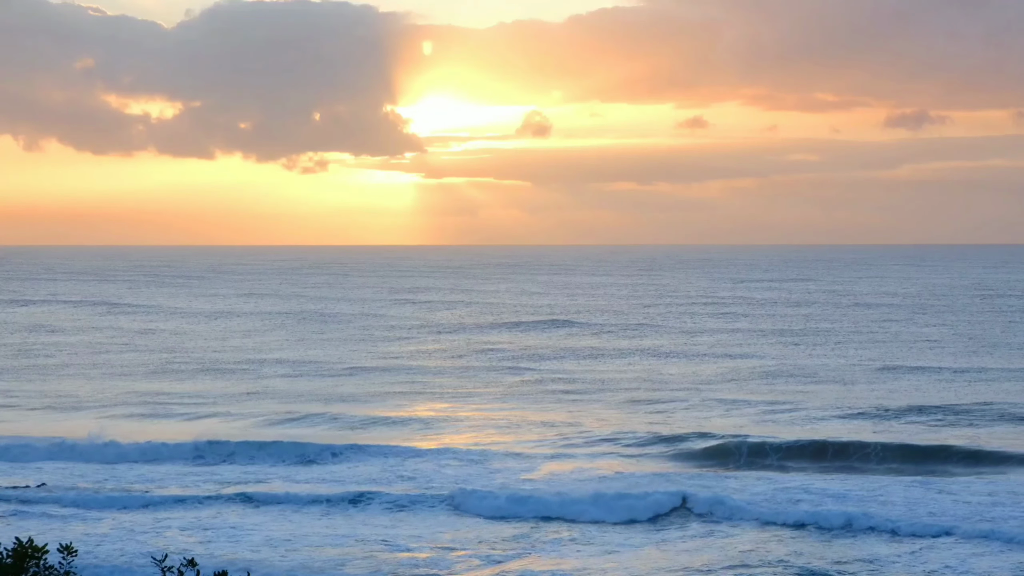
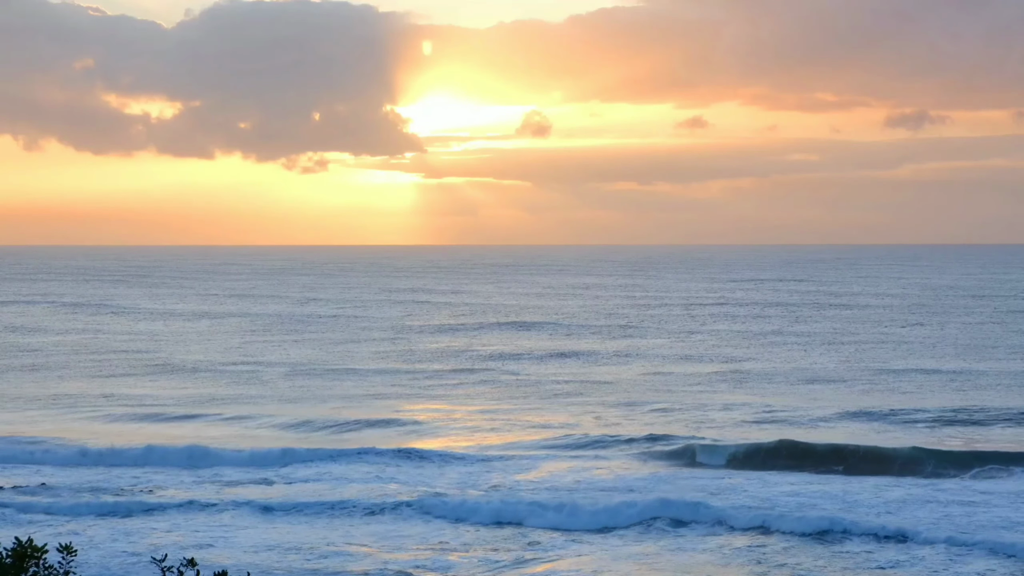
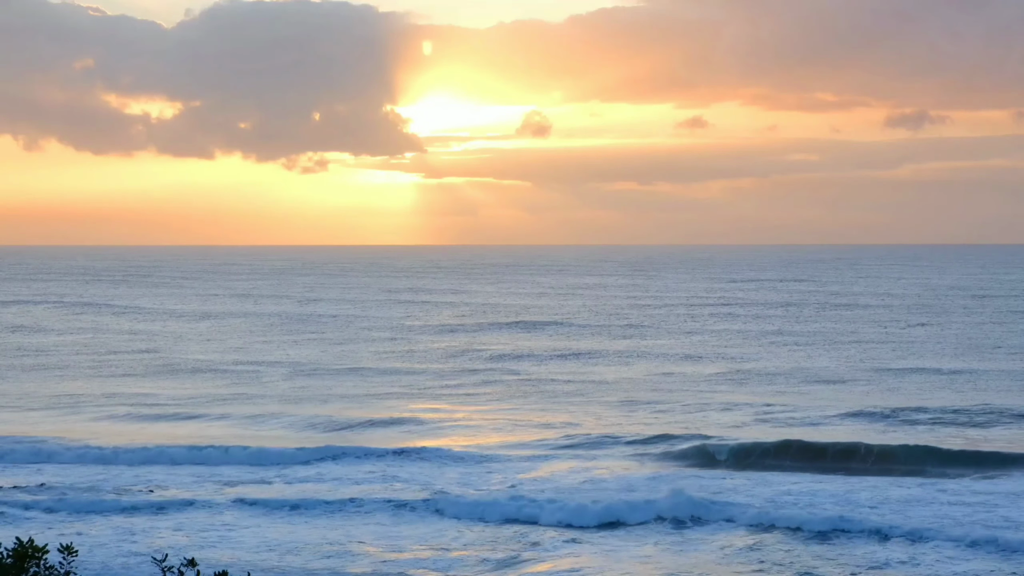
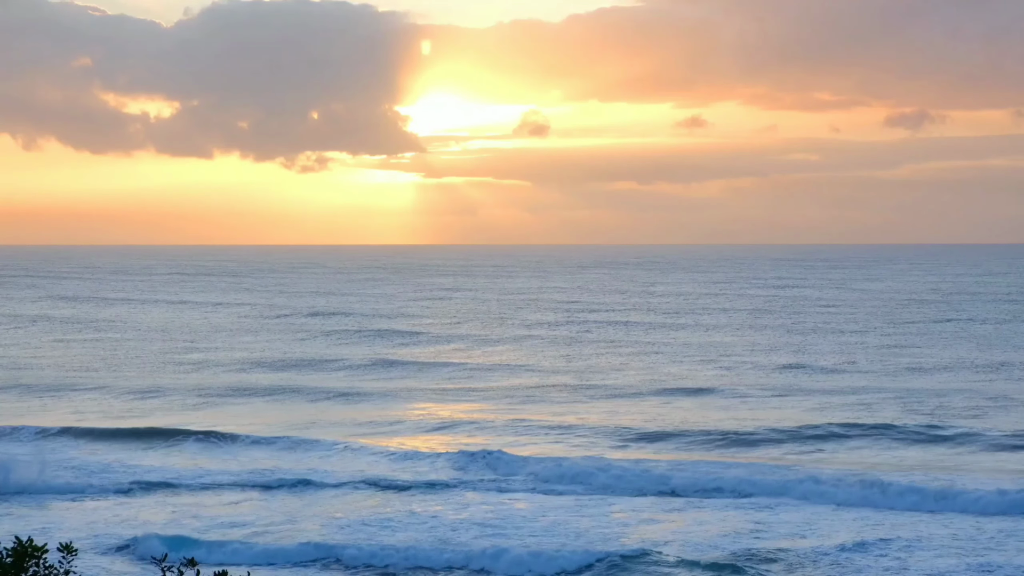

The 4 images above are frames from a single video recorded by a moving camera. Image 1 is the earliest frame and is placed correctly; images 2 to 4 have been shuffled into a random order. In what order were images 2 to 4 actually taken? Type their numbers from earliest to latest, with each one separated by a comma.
3, 2, 4
